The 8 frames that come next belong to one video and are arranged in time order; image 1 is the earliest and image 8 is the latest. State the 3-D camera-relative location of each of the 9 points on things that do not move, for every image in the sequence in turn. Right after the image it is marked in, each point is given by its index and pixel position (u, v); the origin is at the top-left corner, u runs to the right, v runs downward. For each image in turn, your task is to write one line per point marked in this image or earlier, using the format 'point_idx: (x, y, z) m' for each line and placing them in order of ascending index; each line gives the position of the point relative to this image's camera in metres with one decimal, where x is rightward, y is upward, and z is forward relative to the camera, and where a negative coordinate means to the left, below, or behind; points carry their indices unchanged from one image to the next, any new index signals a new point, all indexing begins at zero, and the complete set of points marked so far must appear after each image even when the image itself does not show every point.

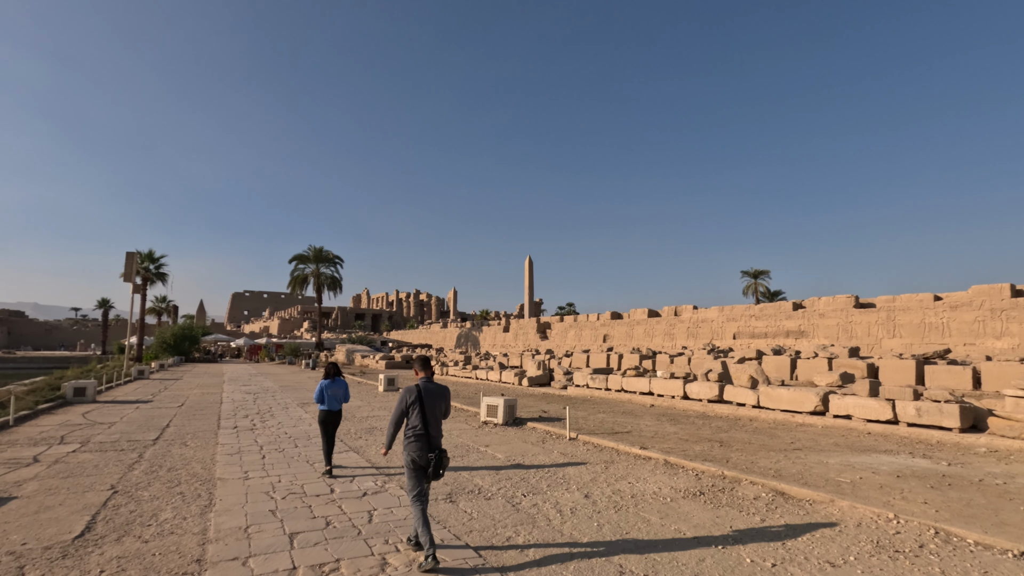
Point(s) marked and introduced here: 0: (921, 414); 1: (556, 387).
0: (+5.3, -1.6, +6.9) m
1: (+1.2, -2.7, +14.9) m
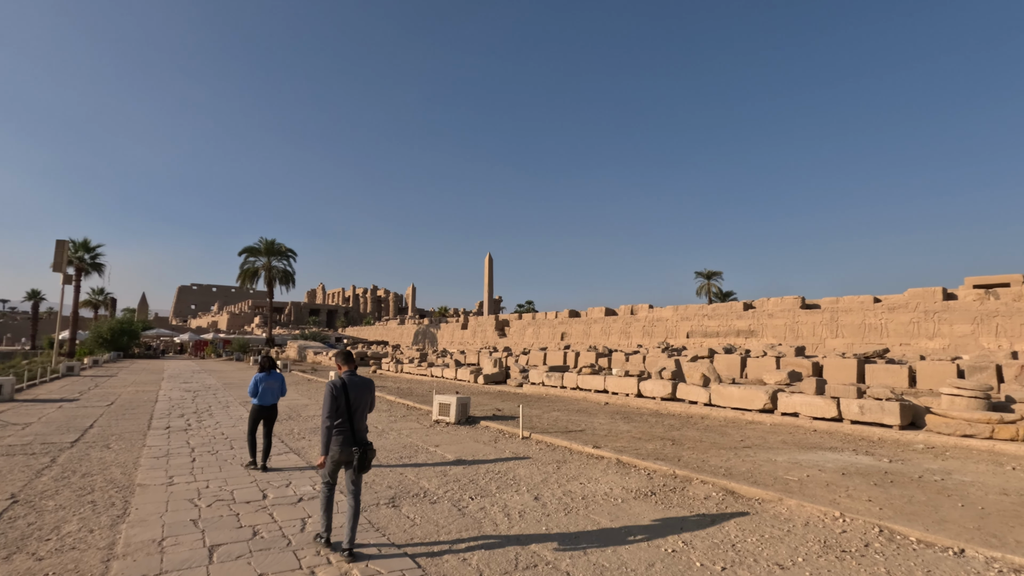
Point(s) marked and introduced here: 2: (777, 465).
0: (+4.7, -1.6, +7.1) m
1: (0.0, -2.7, +14.7) m
2: (+2.8, -1.9, +5.7) m
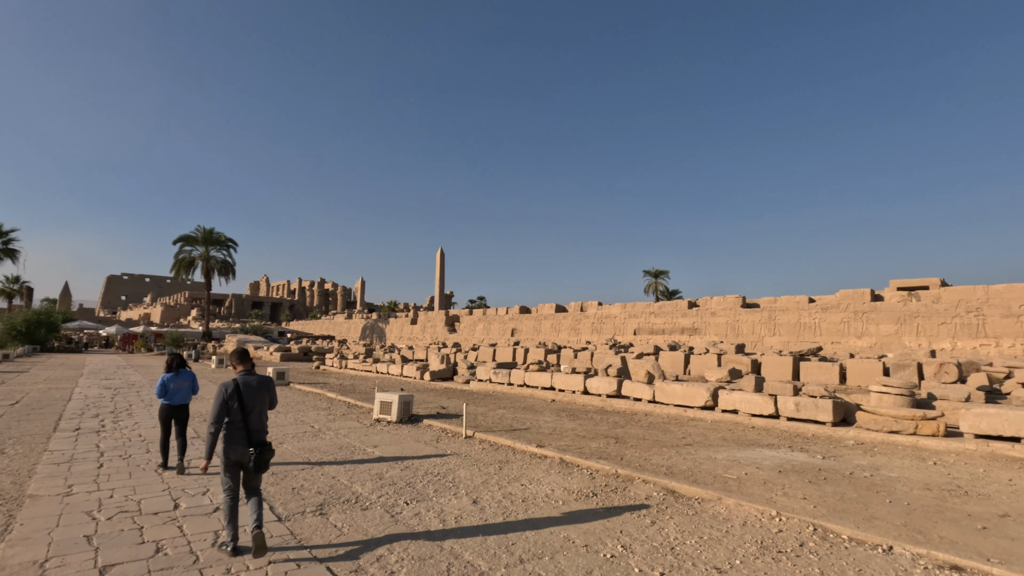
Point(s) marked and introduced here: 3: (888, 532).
0: (+3.9, -1.6, +7.3) m
1: (-1.4, -2.5, +14.5) m
2: (+2.2, -1.9, +5.7) m
3: (+2.7, -1.7, +3.8) m
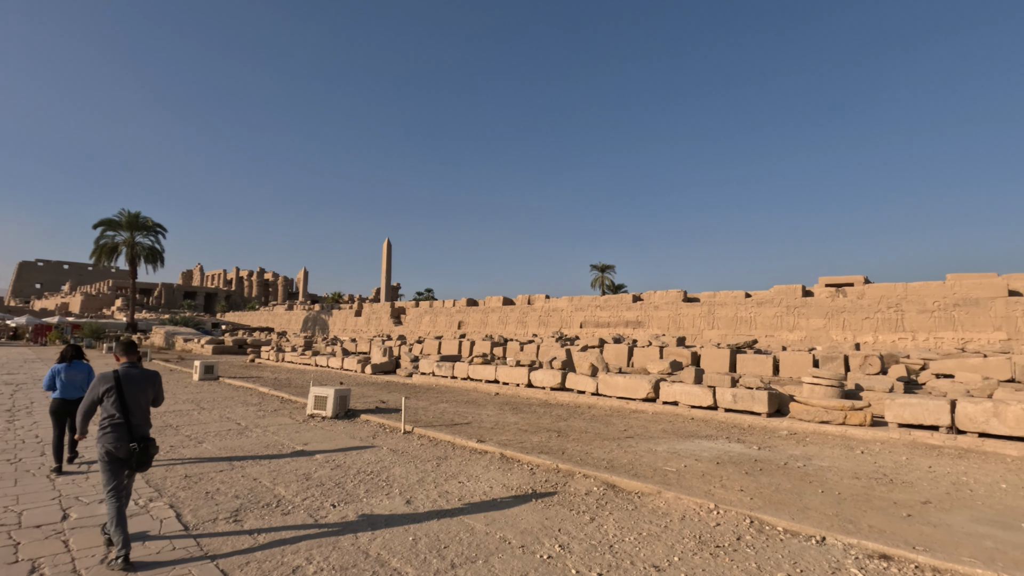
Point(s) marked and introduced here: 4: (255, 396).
0: (+3.1, -1.6, +7.4) m
1: (-2.9, -2.3, +14.1) m
2: (+1.5, -1.8, +5.7) m
3: (+2.2, -1.7, +3.8) m
4: (-5.4, -2.3, +11.3) m
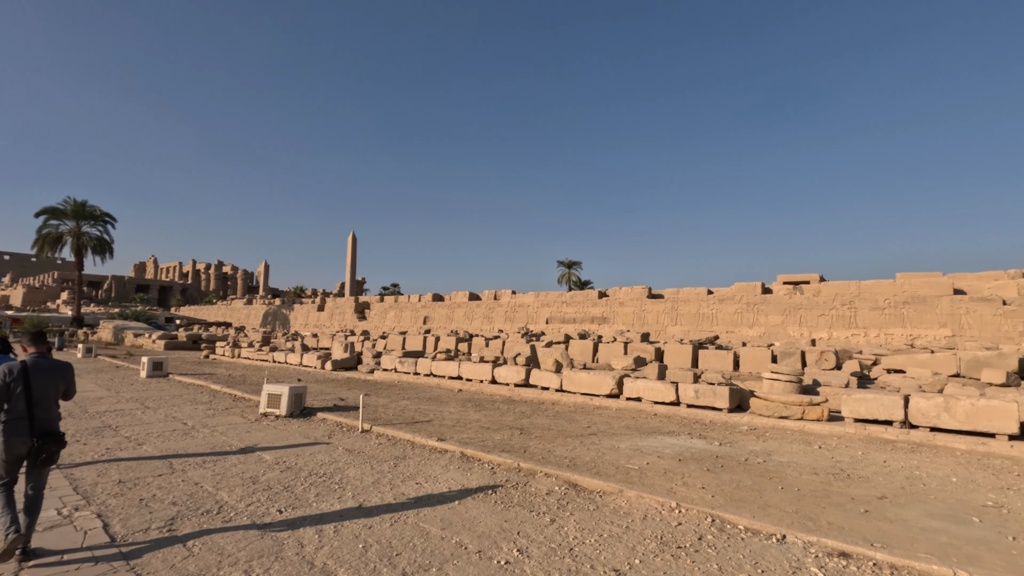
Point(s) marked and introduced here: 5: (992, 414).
0: (+2.6, -1.5, +7.4) m
1: (-3.8, -2.1, +13.7) m
2: (+1.1, -1.7, +5.6) m
3: (+1.9, -1.7, +3.8) m
4: (-6.2, -2.1, +10.8) m
5: (+4.9, -1.3, +5.4) m
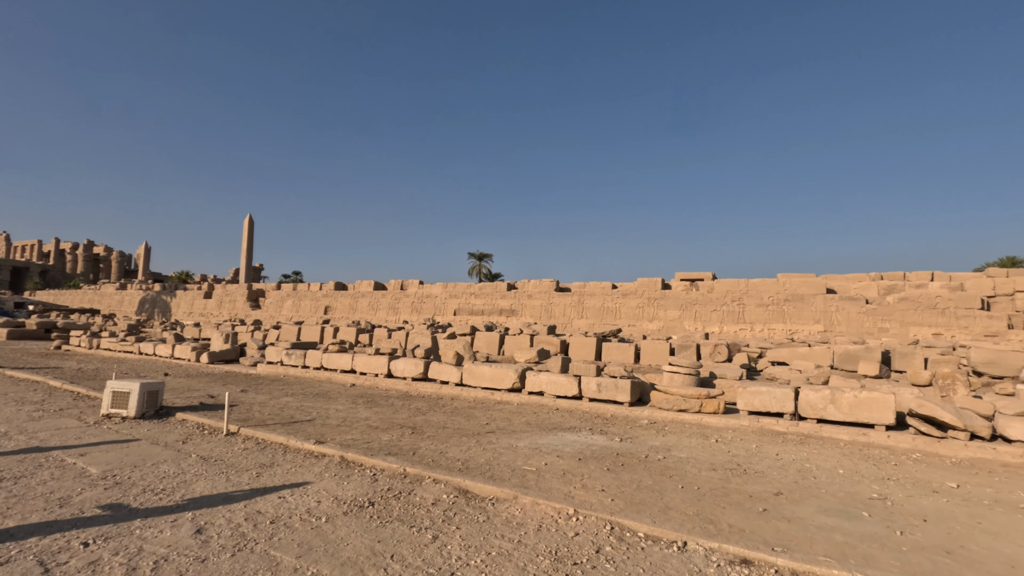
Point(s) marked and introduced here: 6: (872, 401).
0: (+1.2, -1.4, +7.2) m
1: (-6.2, -1.7, +12.4) m
2: (0.0, -1.6, +5.2) m
3: (+1.1, -1.6, +3.6) m
4: (-8.0, -1.8, +9.1) m
5: (+3.8, -1.2, +5.6) m
6: (+3.8, -1.2, +5.6) m
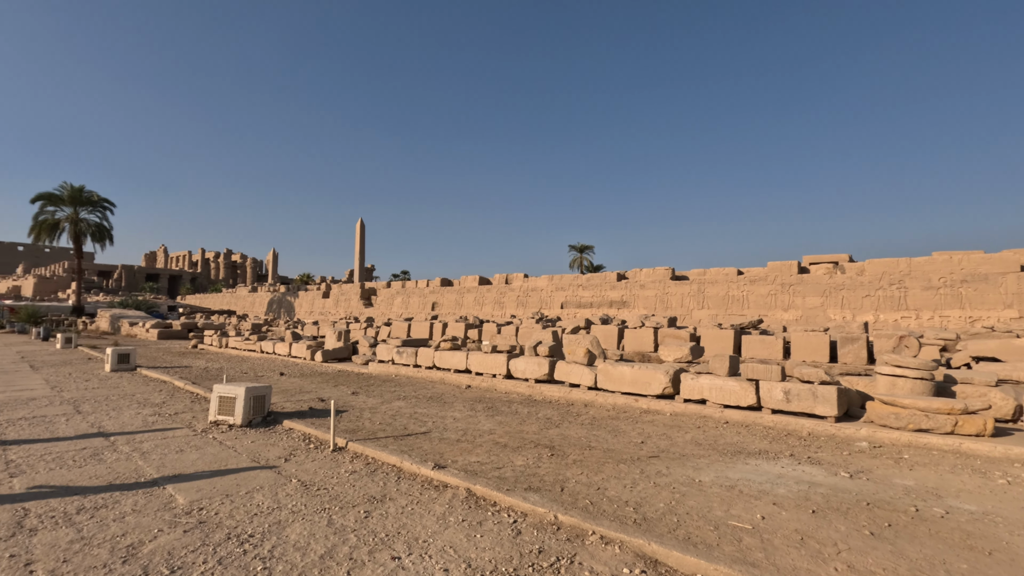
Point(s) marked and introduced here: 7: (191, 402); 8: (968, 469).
0: (+2.8, -1.1, +5.5) m
1: (-3.4, -1.6, +11.9) m
2: (+1.3, -1.4, +3.7) m
3: (+2.1, -1.4, +1.9) m
4: (-5.9, -1.8, +9.0) m
5: (+5.1, -0.9, +3.4) m
6: (+5.1, -0.9, +3.4) m
7: (-4.8, -1.7, +8.0) m
8: (+3.5, -1.4, +4.1) m
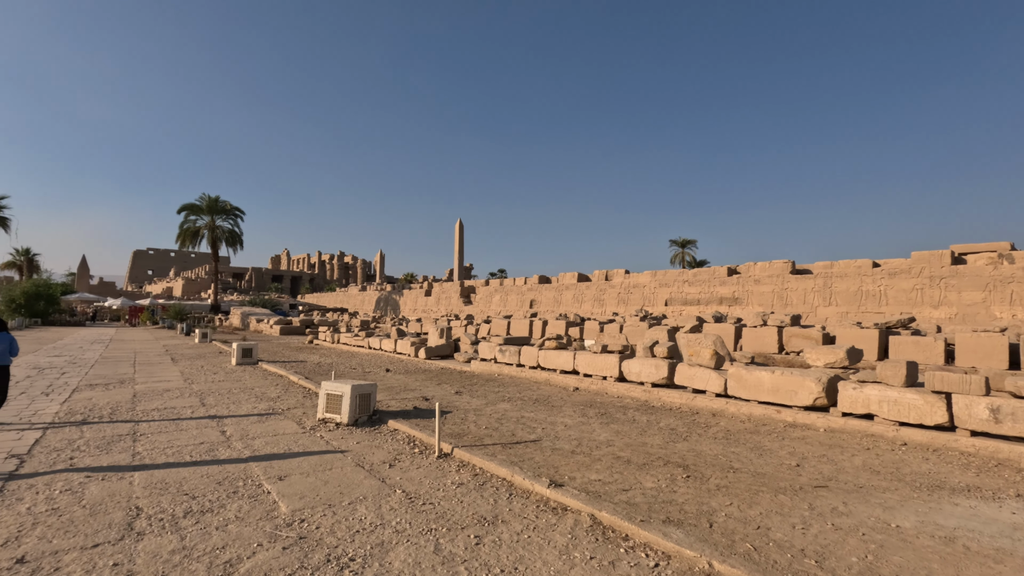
0: (+3.9, -1.0, +4.3) m
1: (-1.2, -1.6, +11.7) m
2: (+2.1, -1.3, +2.8) m
3: (+2.5, -1.3, +0.9) m
4: (-4.0, -1.7, +9.3) m
5: (+5.7, -0.8, +1.8) m
6: (+5.7, -0.8, +1.9) m
7: (-3.2, -1.6, +8.1) m
8: (+4.3, -1.3, +2.8) m
